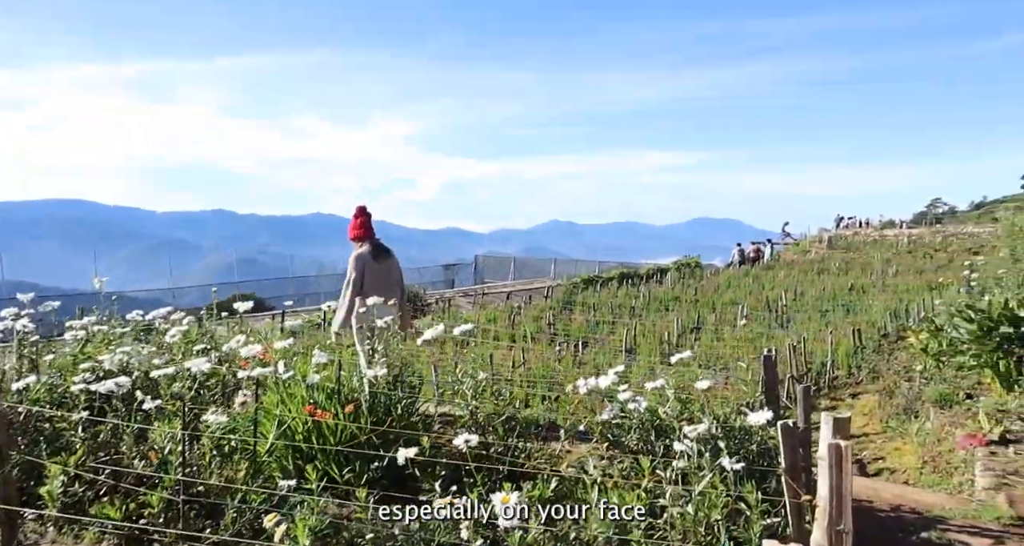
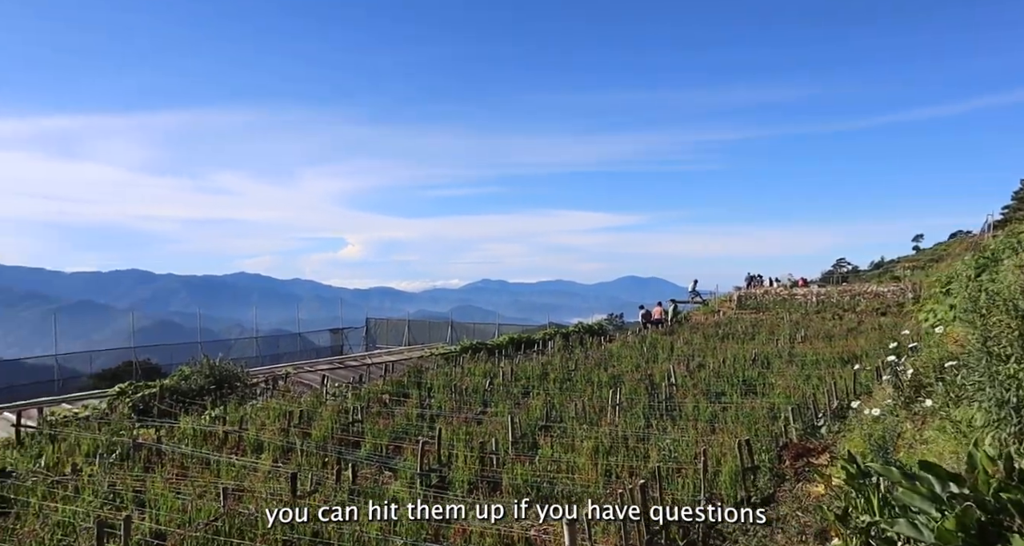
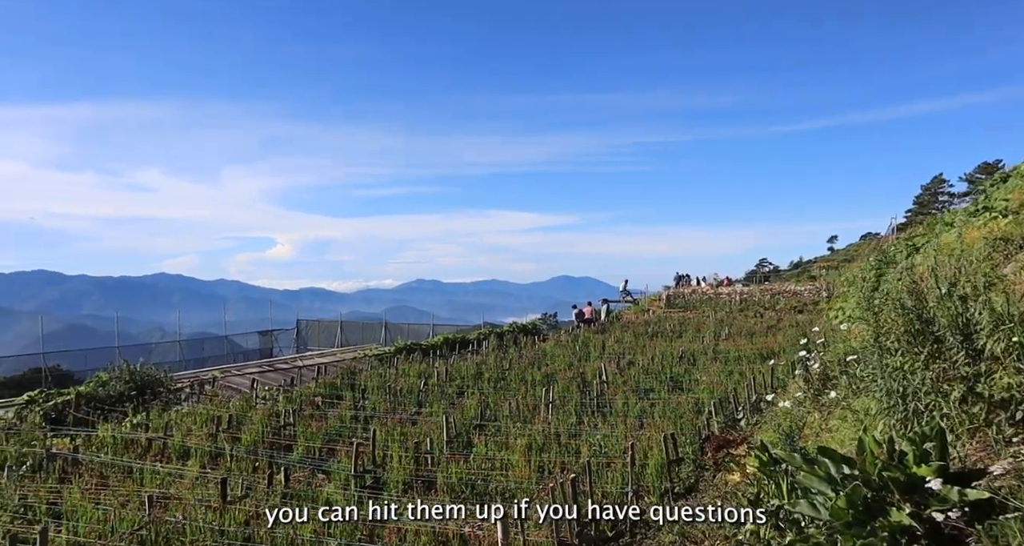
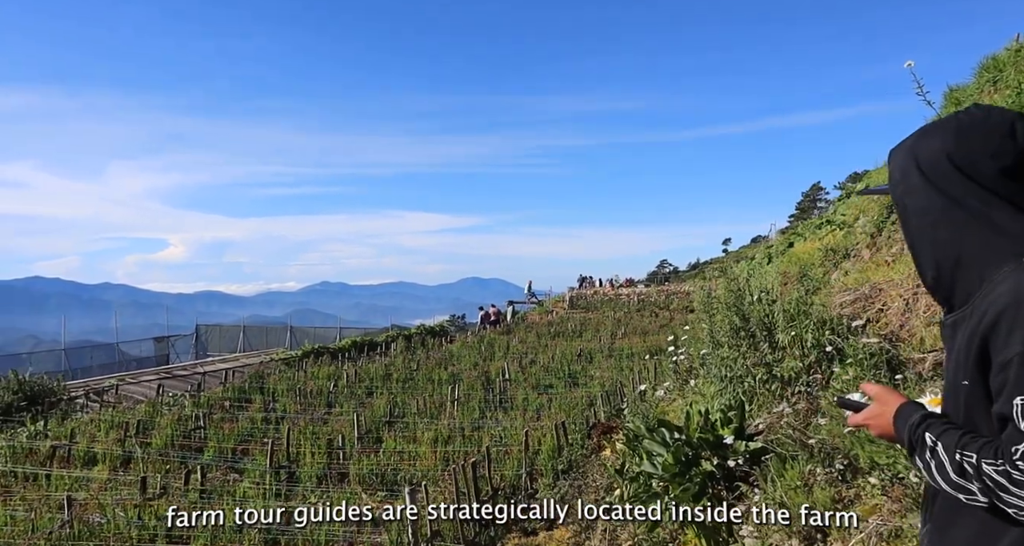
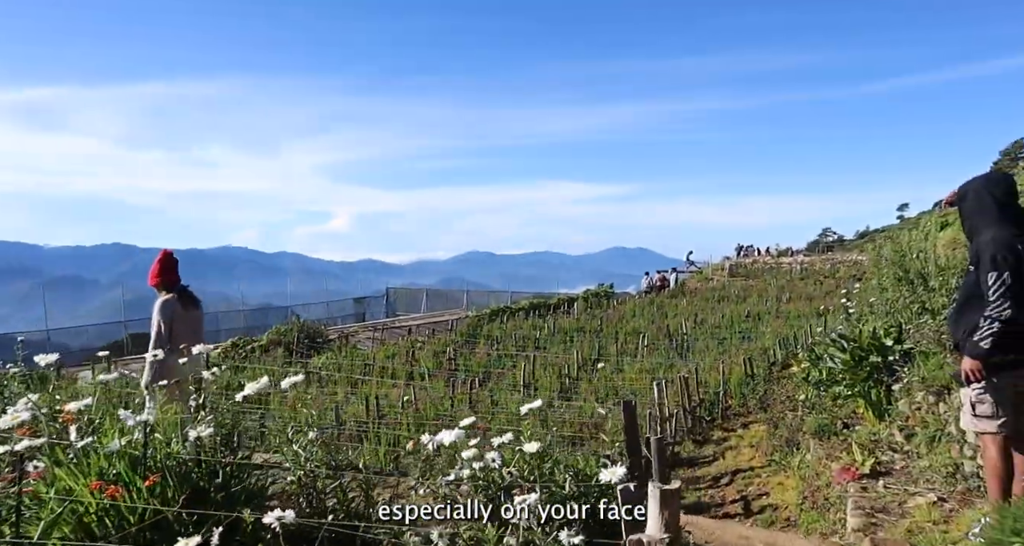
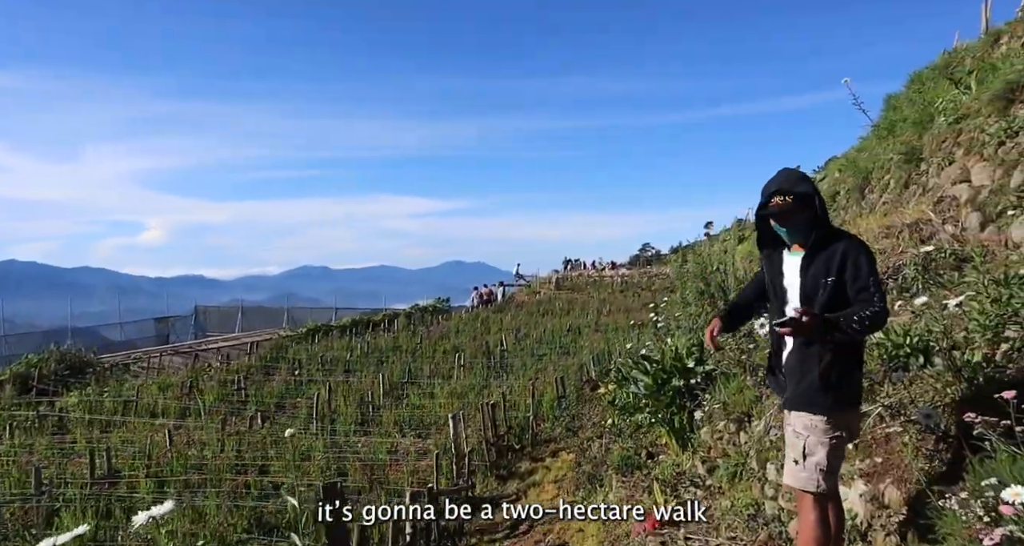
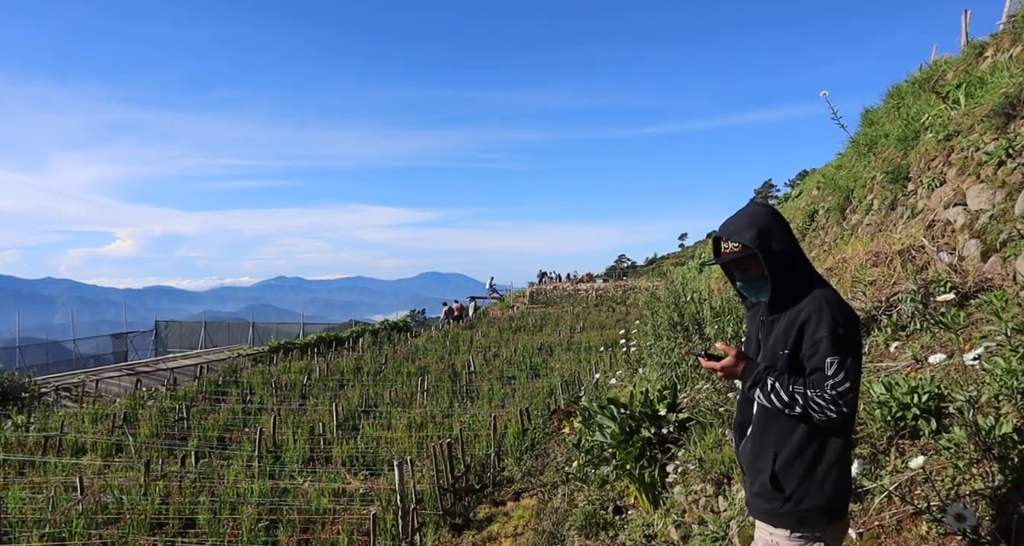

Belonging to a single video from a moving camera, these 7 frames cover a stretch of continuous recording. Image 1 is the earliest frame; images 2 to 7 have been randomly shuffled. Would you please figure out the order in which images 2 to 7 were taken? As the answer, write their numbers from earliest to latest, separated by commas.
5, 6, 7, 4, 3, 2
